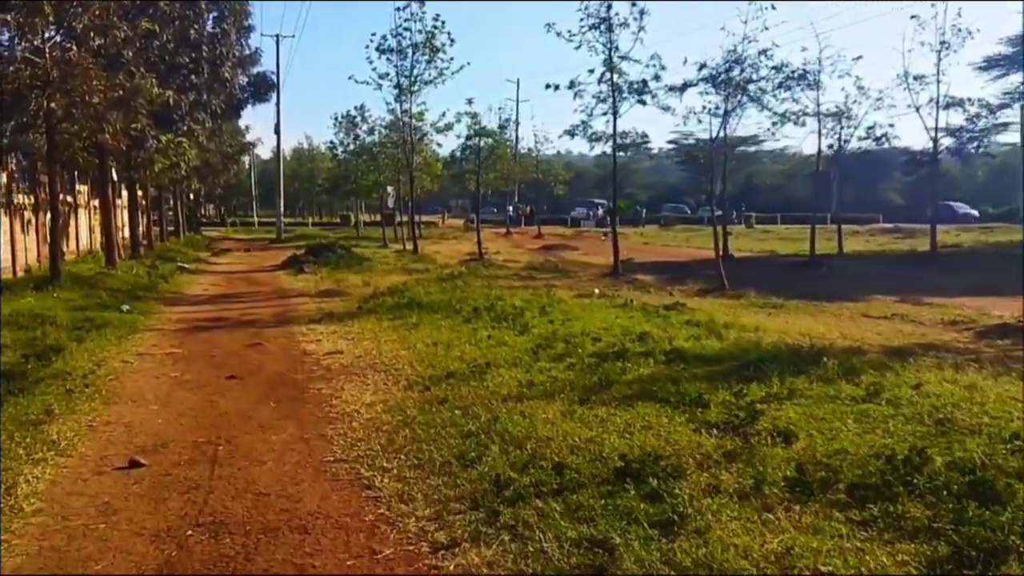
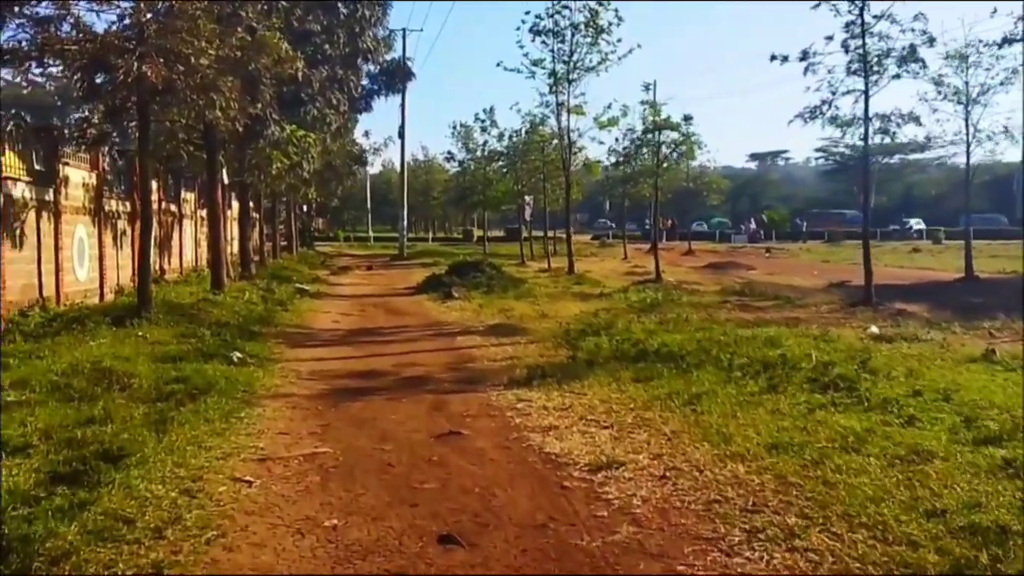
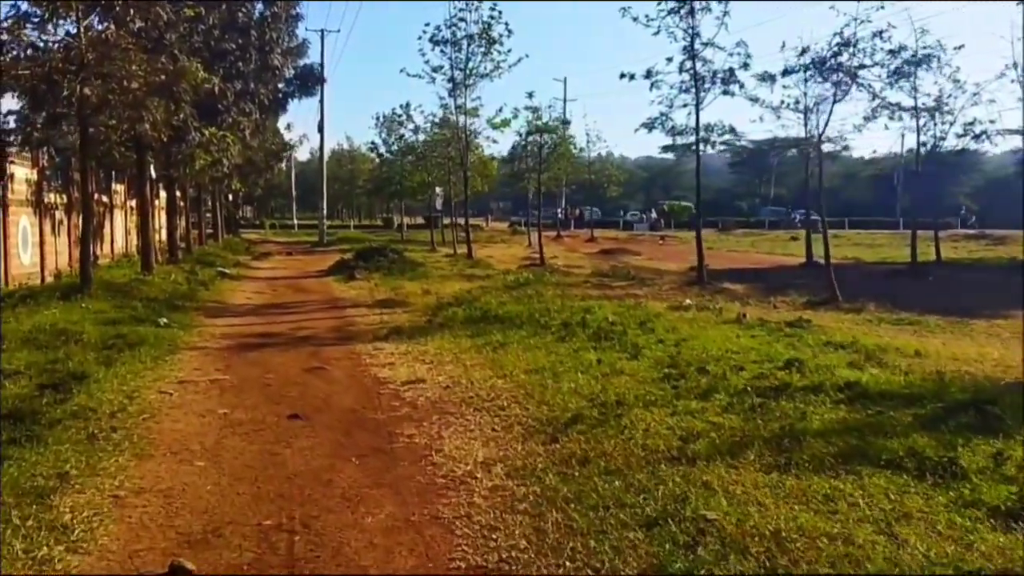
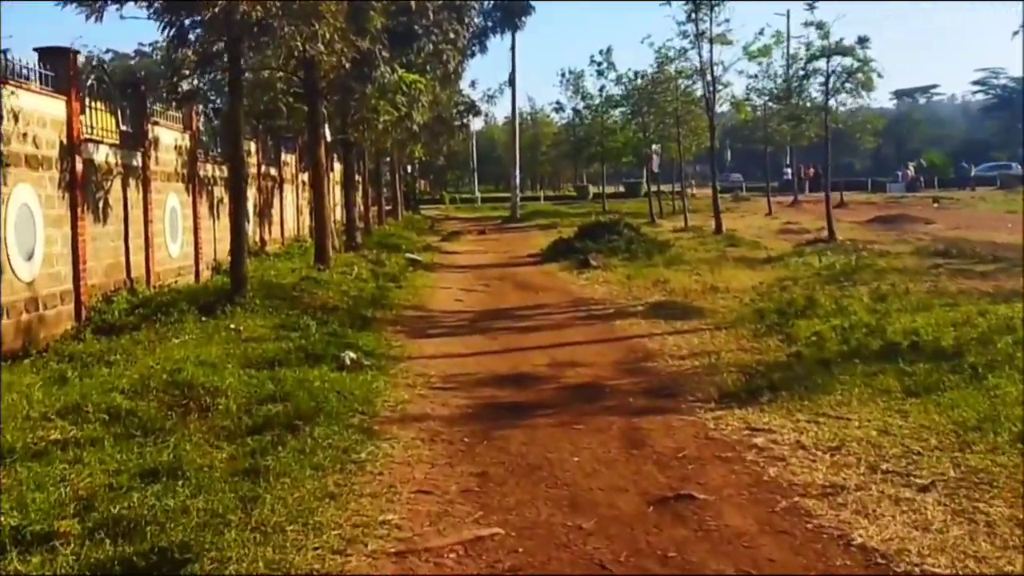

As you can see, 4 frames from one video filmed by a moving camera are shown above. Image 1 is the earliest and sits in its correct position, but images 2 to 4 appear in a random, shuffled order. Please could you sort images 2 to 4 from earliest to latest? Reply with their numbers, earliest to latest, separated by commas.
3, 2, 4
